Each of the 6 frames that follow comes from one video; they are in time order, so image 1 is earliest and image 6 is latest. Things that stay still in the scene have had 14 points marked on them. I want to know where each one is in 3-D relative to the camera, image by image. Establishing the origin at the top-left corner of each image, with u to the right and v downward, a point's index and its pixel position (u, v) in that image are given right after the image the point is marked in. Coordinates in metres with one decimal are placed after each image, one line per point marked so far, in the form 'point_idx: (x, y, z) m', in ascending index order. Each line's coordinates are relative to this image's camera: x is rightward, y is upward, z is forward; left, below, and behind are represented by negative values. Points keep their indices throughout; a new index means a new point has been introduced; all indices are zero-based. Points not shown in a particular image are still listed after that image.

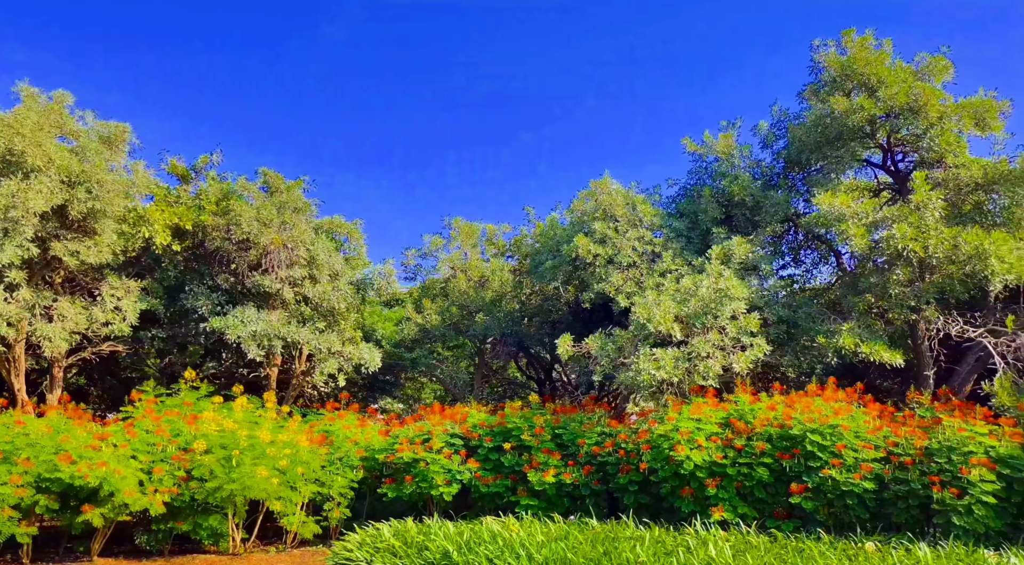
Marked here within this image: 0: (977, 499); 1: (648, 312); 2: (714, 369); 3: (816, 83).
0: (+3.9, -1.8, +6.4) m
1: (+1.4, -0.3, +8.1) m
2: (+2.0, -0.9, +7.9) m
3: (+3.7, +2.4, +9.3) m
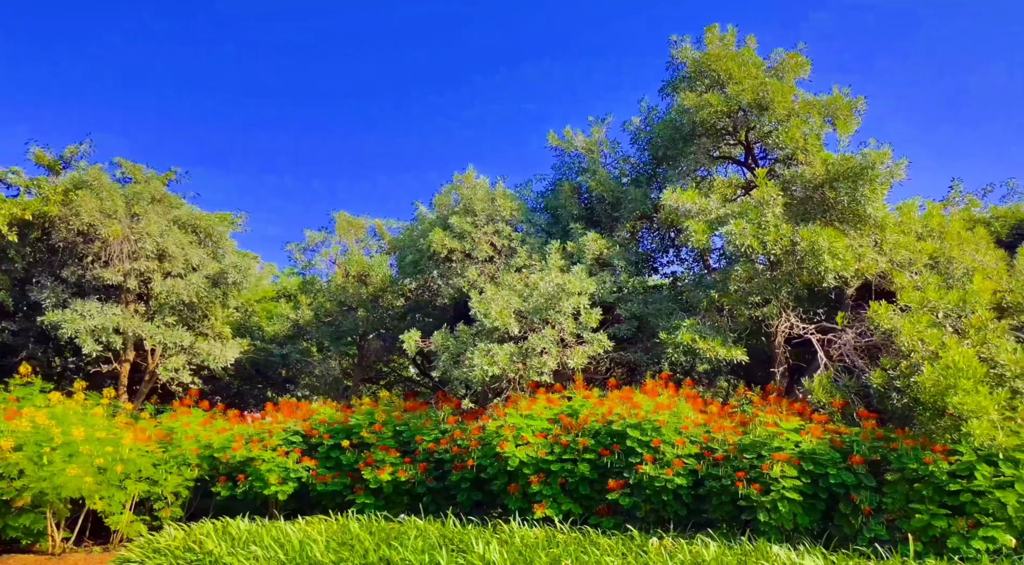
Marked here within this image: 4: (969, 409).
0: (+2.2, -1.8, +6.4) m
1: (-0.3, -0.3, +8.0) m
2: (+0.4, -0.8, +7.8) m
3: (+2.0, +2.5, +9.3) m
4: (+3.6, -1.0, +6.1) m
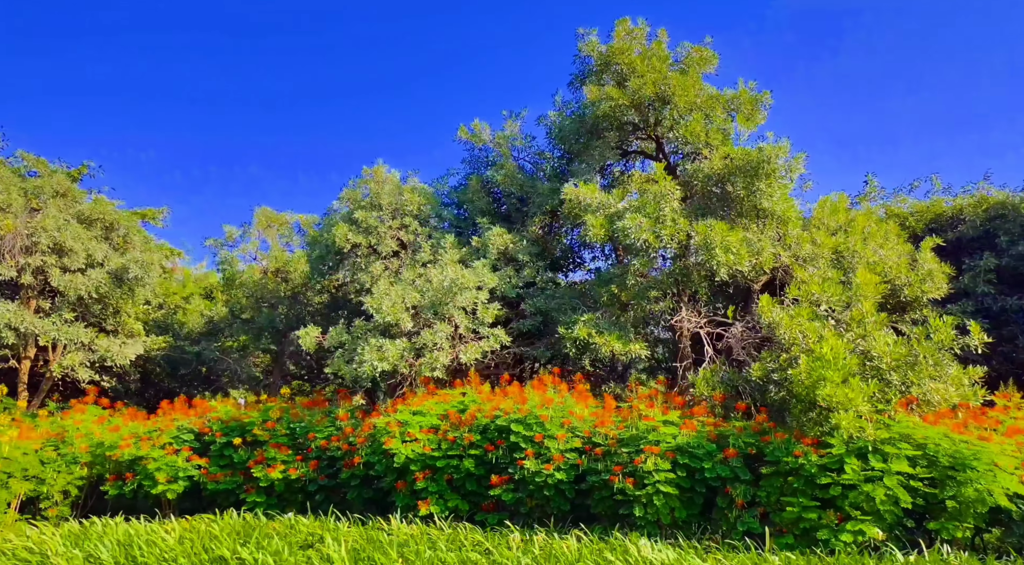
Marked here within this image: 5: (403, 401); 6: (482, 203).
0: (+1.2, -1.7, +6.3) m
1: (-1.4, -0.2, +7.9) m
2: (-0.7, -0.8, +7.7) m
3: (+0.8, +2.5, +9.2) m
4: (+2.6, -0.9, +6.1) m
5: (-1.1, -1.2, +7.6) m
6: (-0.4, +1.0, +9.3) m
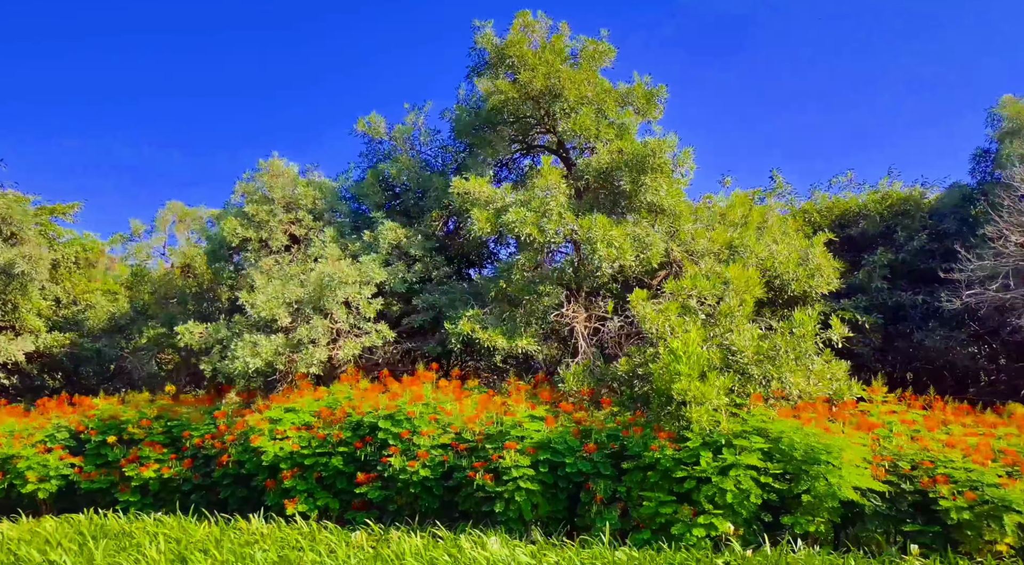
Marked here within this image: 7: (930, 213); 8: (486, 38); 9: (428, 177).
0: (0.0, -1.6, +6.2) m
1: (-2.6, -0.1, +7.7) m
2: (-1.9, -0.7, +7.6) m
3: (-0.4, +2.6, +9.2) m
4: (+1.4, -0.9, +6.0) m
5: (-2.3, -1.1, +7.4) m
6: (-1.6, +1.0, +9.2) m
7: (+5.1, +0.8, +9.4) m
8: (-0.3, +2.8, +8.9) m
9: (-1.0, +1.3, +9.2) m
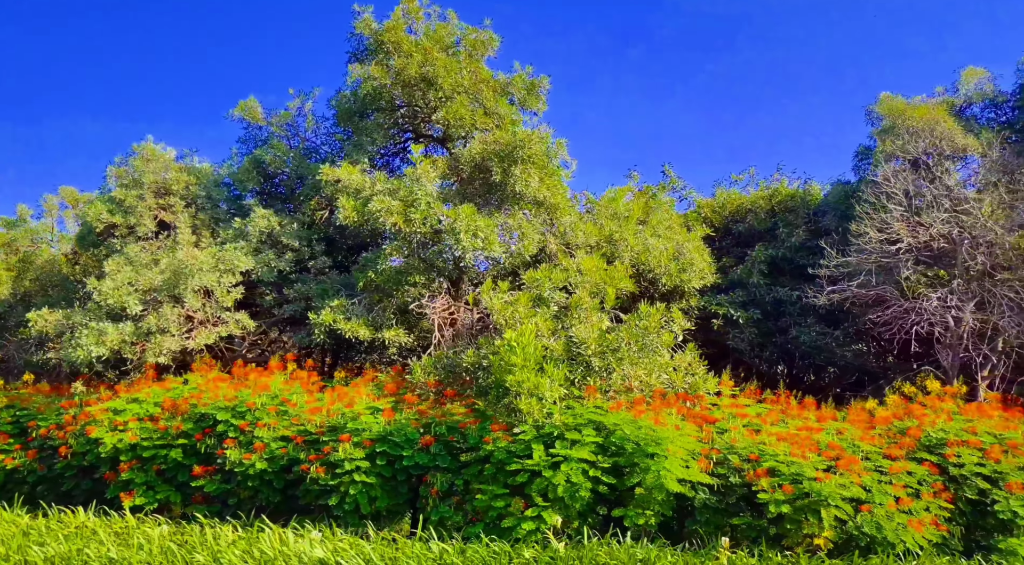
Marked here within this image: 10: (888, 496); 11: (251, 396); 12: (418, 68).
0: (-1.3, -1.6, +6.1) m
1: (-3.9, 0.0, +7.5) m
2: (-3.3, -0.6, +7.3) m
3: (-1.8, +2.7, +9.0) m
4: (+0.1, -0.8, +6.0) m
5: (-3.6, -1.0, +7.2) m
6: (-3.0, +1.1, +9.0) m
7: (+3.7, +0.9, +9.4) m
8: (-1.7, +2.9, +8.7) m
9: (-2.4, +1.4, +9.0) m
10: (+2.7, -1.5, +5.5) m
11: (-2.3, -1.0, +6.7) m
12: (-1.0, +2.3, +8.3) m
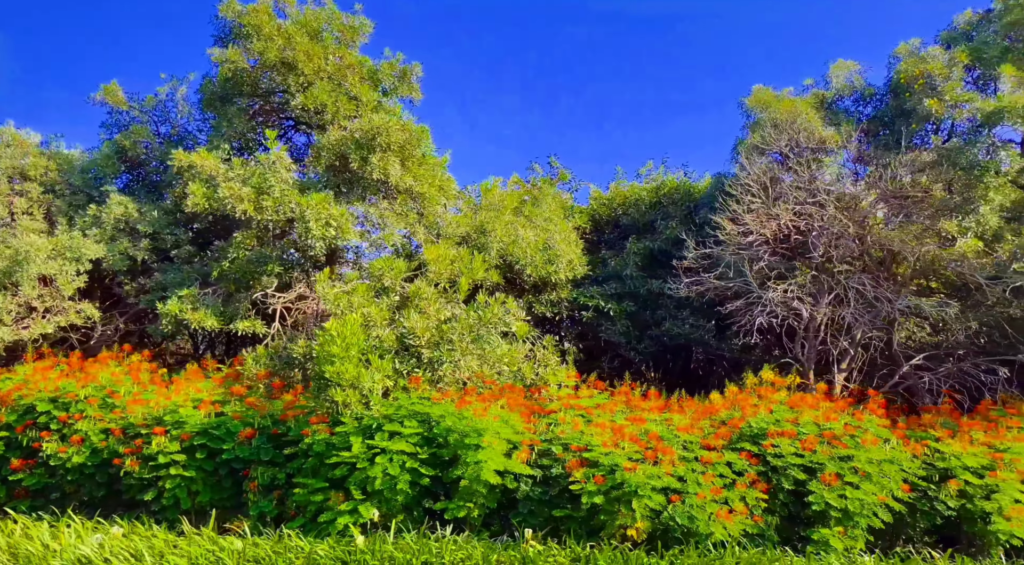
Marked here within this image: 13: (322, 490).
0: (-2.7, -1.5, +5.9) m
1: (-5.3, +0.1, +7.2) m
2: (-4.7, -0.5, +7.1) m
3: (-3.2, +2.8, +8.8) m
4: (-1.3, -0.7, +5.8) m
5: (-5.0, -0.9, +6.9) m
6: (-4.4, +1.3, +8.7) m
7: (+2.2, +1.0, +9.4) m
8: (-3.1, +3.0, +8.5) m
9: (-3.9, +1.5, +8.8) m
10: (+1.3, -1.4, +5.5) m
11: (-3.7, -0.9, +6.5) m
12: (-2.4, +2.4, +8.1) m
13: (-1.4, -1.6, +5.8) m
